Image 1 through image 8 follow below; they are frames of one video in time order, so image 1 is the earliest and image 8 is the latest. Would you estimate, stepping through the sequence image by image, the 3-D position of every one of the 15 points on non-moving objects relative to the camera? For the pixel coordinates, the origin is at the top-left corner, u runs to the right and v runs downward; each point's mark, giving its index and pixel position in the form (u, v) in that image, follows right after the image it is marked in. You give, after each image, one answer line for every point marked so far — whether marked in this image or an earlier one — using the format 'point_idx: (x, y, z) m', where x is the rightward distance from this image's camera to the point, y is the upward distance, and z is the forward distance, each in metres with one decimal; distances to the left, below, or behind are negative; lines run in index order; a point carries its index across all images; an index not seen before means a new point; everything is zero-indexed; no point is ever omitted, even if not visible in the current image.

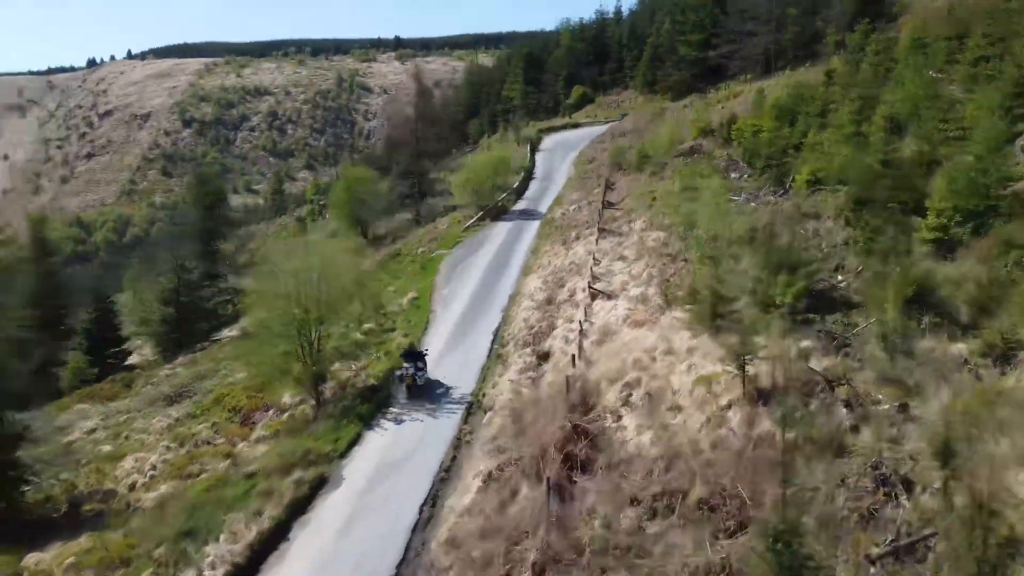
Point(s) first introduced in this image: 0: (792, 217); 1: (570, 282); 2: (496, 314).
0: (+6.3, +1.5, +18.0) m
1: (+1.4, +0.1, +19.7) m
2: (-0.4, -0.6, +19.9) m
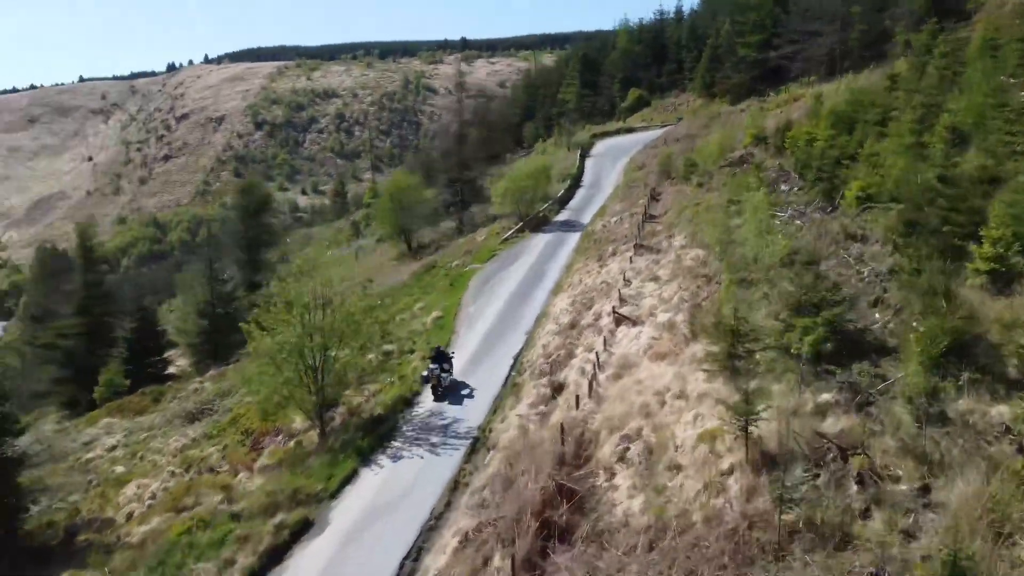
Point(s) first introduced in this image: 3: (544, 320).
0: (+6.7, +0.9, +16.6) m
1: (+2.0, -0.4, +18.7) m
2: (+0.2, -1.1, +19.0) m
3: (+0.8, -0.8, +19.5) m
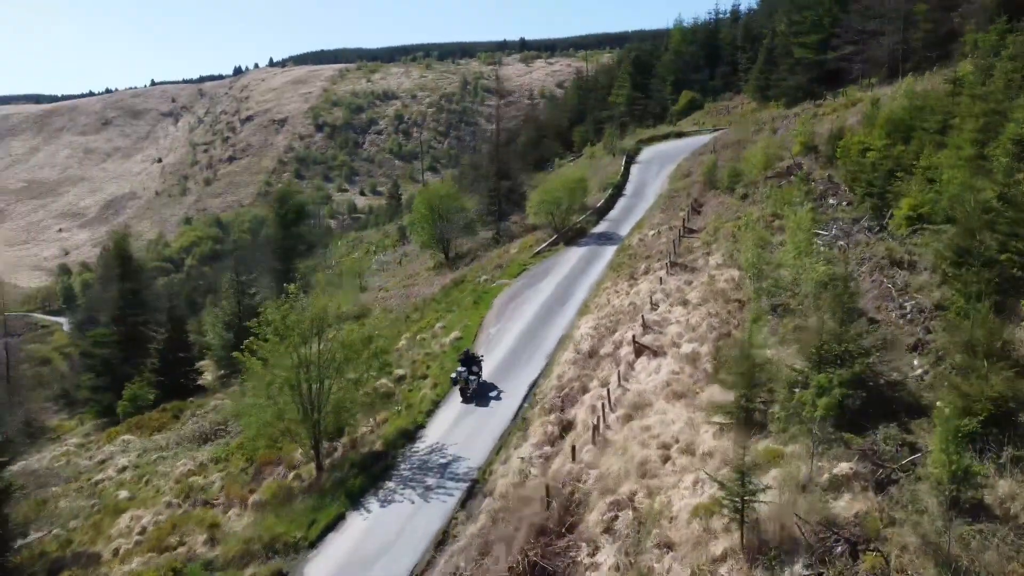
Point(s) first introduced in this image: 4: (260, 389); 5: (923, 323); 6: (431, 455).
0: (+7.0, +0.3, +15.2) m
1: (+2.3, -0.9, +17.6) m
2: (+0.6, -1.6, +18.0) m
3: (+1.2, -1.3, +18.5) m
4: (-4.7, -1.9, +14.9) m
5: (+6.2, -0.5, +12.1) m
6: (-1.4, -2.9, +13.8) m
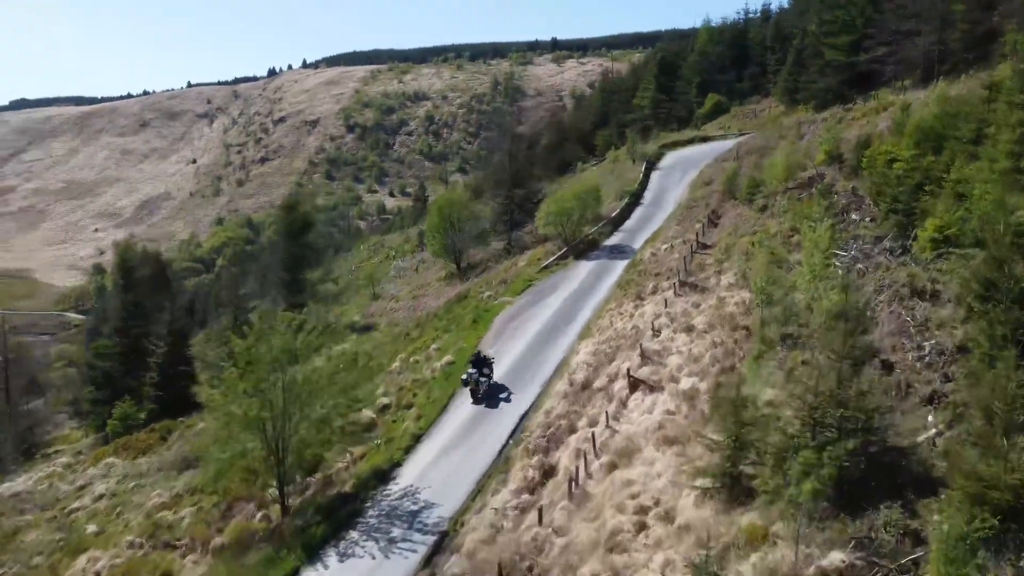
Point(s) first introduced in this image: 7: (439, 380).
0: (+6.7, -0.2, +13.8) m
1: (+2.2, -1.4, +16.4) m
2: (+0.4, -2.1, +16.9) m
3: (+1.1, -1.8, +17.3) m
4: (-5.0, -2.4, +14.0) m
5: (+5.8, -1.1, +10.7) m
6: (-1.7, -3.4, +12.8) m
7: (-1.6, -2.0, +18.1) m
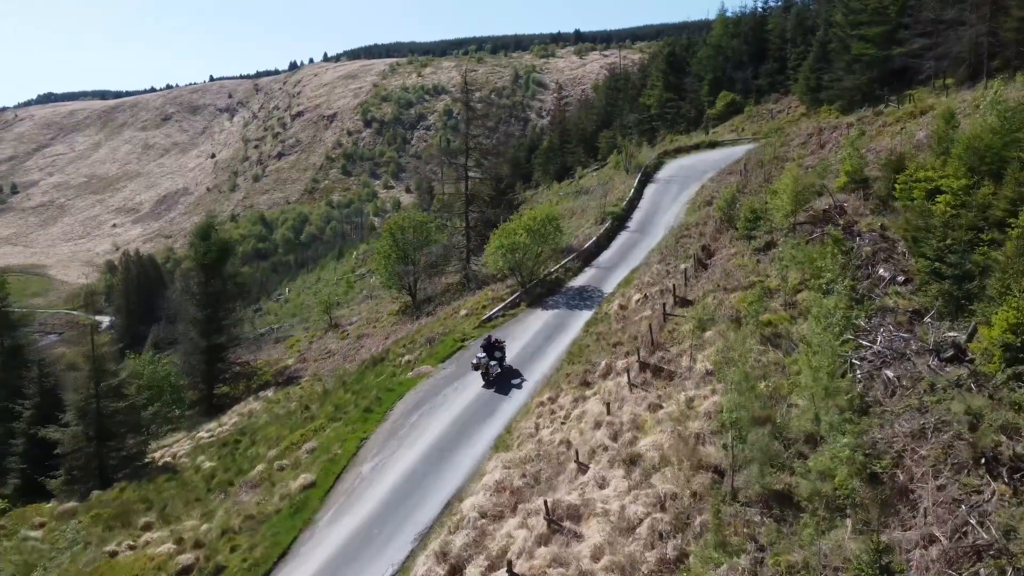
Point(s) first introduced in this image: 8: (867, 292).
0: (+4.6, -1.9, +8.2) m
1: (+0.1, -3.0, +11.0) m
2: (-1.6, -3.7, +11.6) m
3: (-0.9, -3.4, +11.9) m
4: (-7.1, -3.9, +8.9) m
5: (+3.5, -2.7, +5.2) m
6: (-3.9, -5.0, +7.5) m
7: (-3.6, -3.6, +12.8) m
8: (+6.5, -0.1, +14.7) m
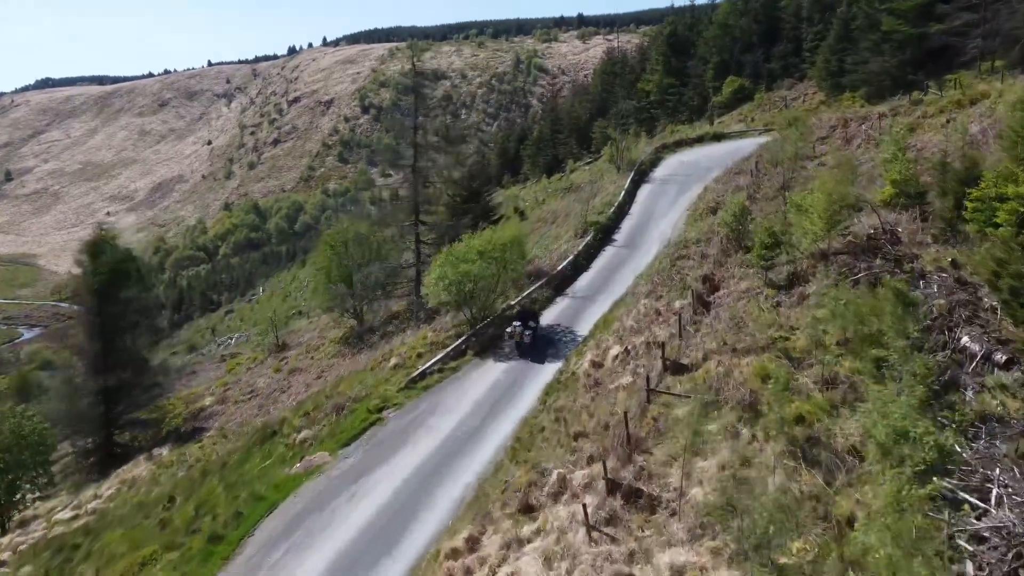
0: (+3.3, -3.0, +3.2) m
1: (-1.1, -4.1, +6.0) m
2: (-2.8, -4.8, +6.6) m
3: (-2.2, -4.4, +7.0) m
4: (-8.4, -5.1, +3.9) m
5: (+2.3, -3.9, +0.2) m
6: (-5.2, -6.1, +2.6) m
7: (-4.8, -4.6, +7.9) m
8: (+5.3, -1.1, +9.7) m
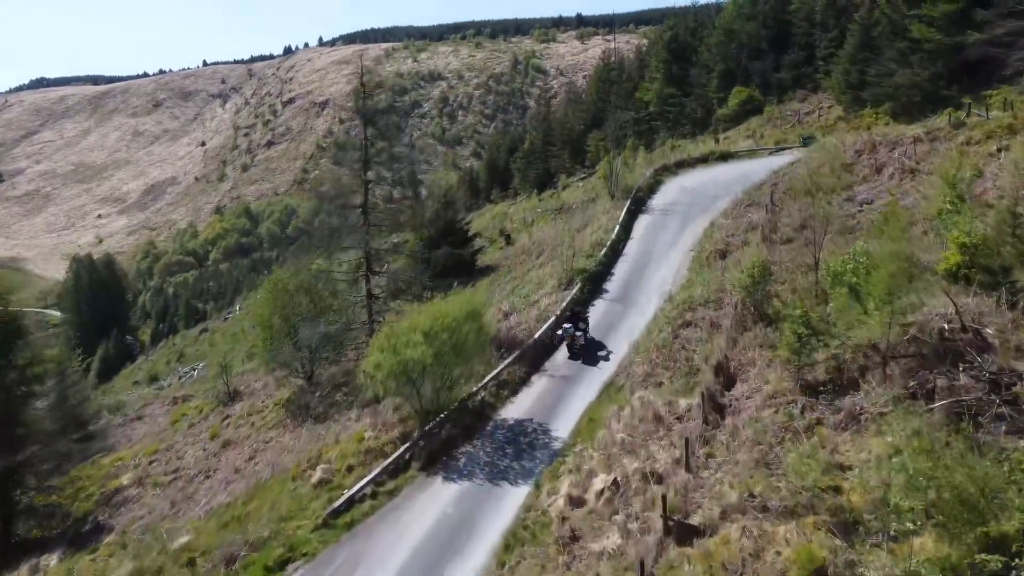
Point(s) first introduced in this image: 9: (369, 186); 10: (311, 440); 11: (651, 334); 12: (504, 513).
0: (+2.6, -4.5, -0.5) m
1: (-1.8, -5.6, +2.3) m
2: (-3.5, -6.3, +2.9) m
3: (-2.9, -5.9, +3.2) m
4: (-9.0, -6.6, +0.2) m
5: (+1.6, -5.5, -3.5) m
6: (-5.9, -7.6, -1.1) m
7: (-5.5, -6.2, +4.1) m
8: (+4.6, -2.6, +5.9) m
9: (-3.4, +2.5, +19.4) m
10: (-4.1, -3.1, +16.4) m
11: (+3.0, -0.9, +16.8) m
12: (-0.3, -3.4, +11.1) m
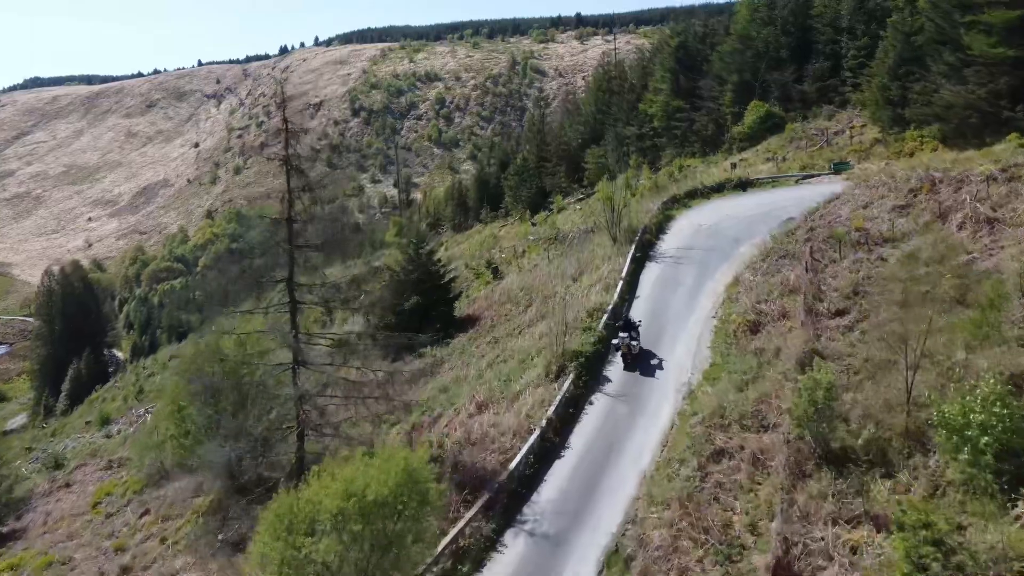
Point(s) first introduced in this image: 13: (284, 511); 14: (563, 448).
0: (+2.1, -6.3, -5.0) m
1: (-2.3, -7.4, -2.2) m
2: (-4.0, -8.0, -1.6) m
3: (-3.3, -7.7, -1.2) m
4: (-9.5, -8.3, -4.3) m
5: (+1.1, -7.2, -8.0) m
6: (-6.3, -9.4, -5.6) m
7: (-6.0, -7.9, -0.3) m
8: (+4.1, -4.4, +1.5) m
9: (-3.9, +0.8, +15.0) m
10: (-4.6, -4.8, +11.9) m
11: (+2.5, -2.7, +12.4) m
12: (-0.8, -5.1, +6.6) m
13: (-2.5, -2.5, +9.2) m
14: (+0.9, -2.7, +13.6) m
